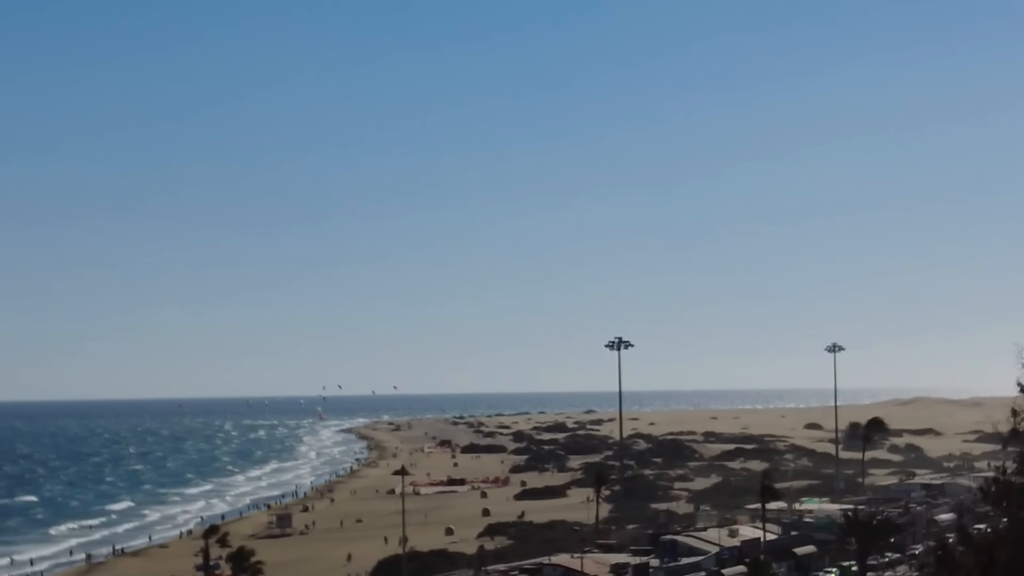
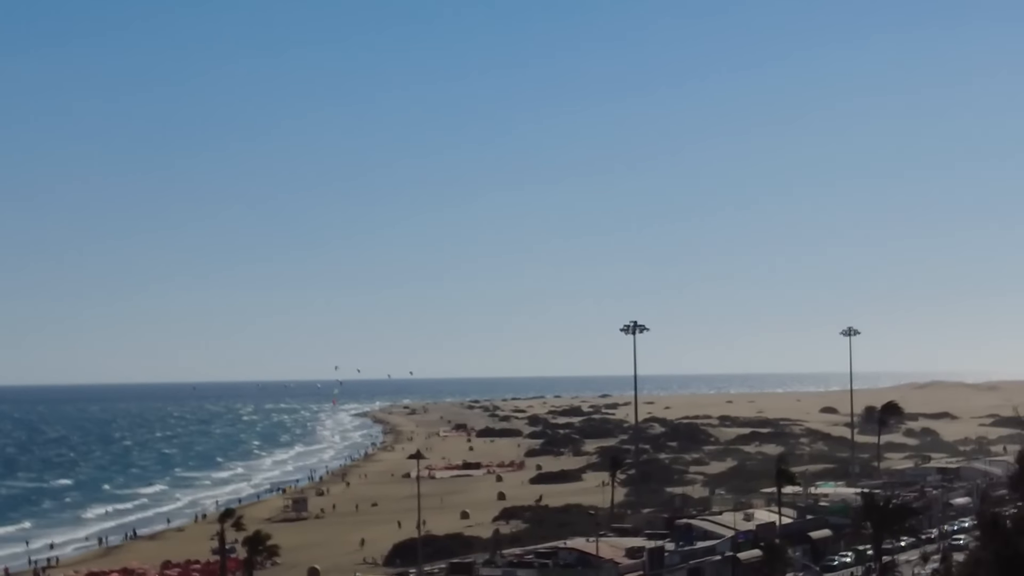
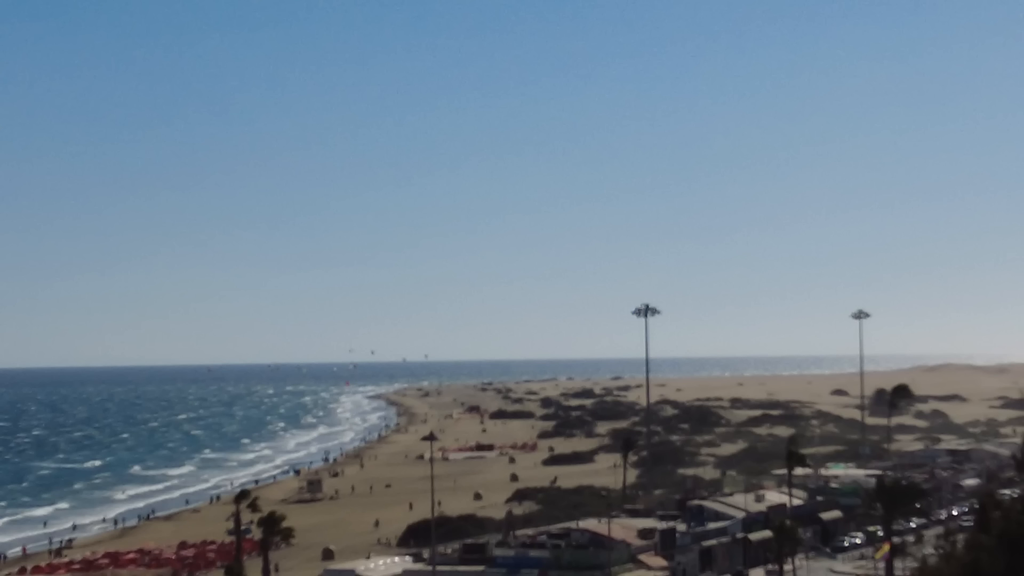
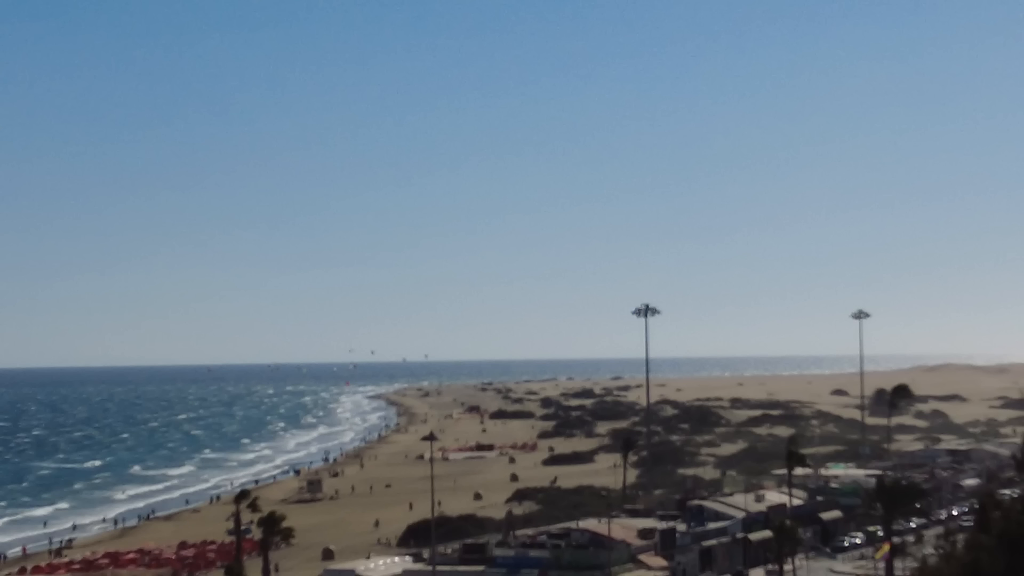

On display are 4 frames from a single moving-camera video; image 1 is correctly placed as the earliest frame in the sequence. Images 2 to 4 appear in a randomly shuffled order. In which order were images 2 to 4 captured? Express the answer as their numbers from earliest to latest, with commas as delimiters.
2, 4, 3
